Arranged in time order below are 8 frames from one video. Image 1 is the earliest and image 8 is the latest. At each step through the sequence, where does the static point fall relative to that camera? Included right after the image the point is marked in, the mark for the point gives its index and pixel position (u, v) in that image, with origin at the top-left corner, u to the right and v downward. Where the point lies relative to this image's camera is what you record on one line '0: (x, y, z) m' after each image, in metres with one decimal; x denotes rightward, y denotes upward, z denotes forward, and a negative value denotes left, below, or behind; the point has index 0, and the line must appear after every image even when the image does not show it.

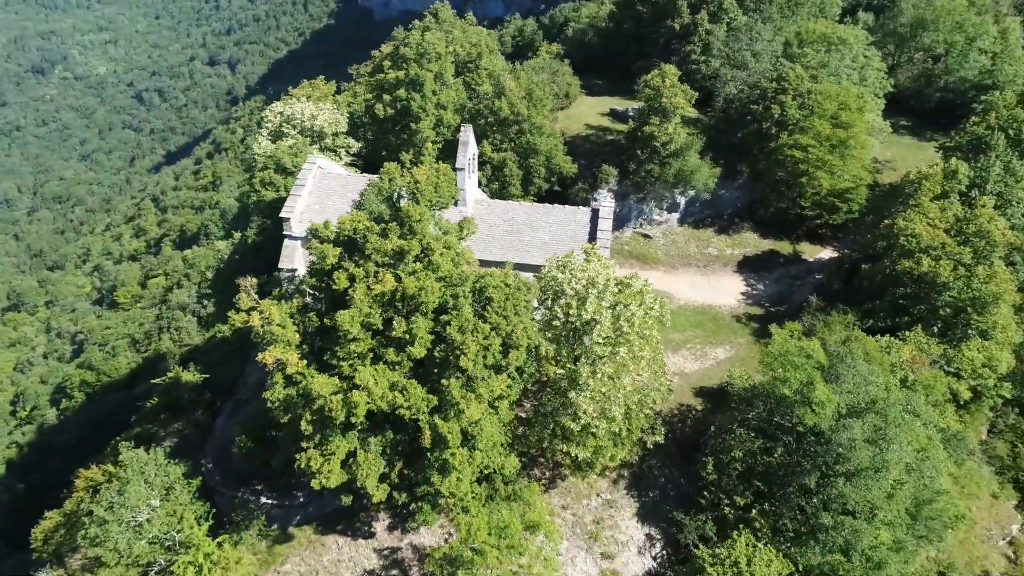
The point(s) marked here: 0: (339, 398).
0: (-4.6, -3.0, +20.0) m
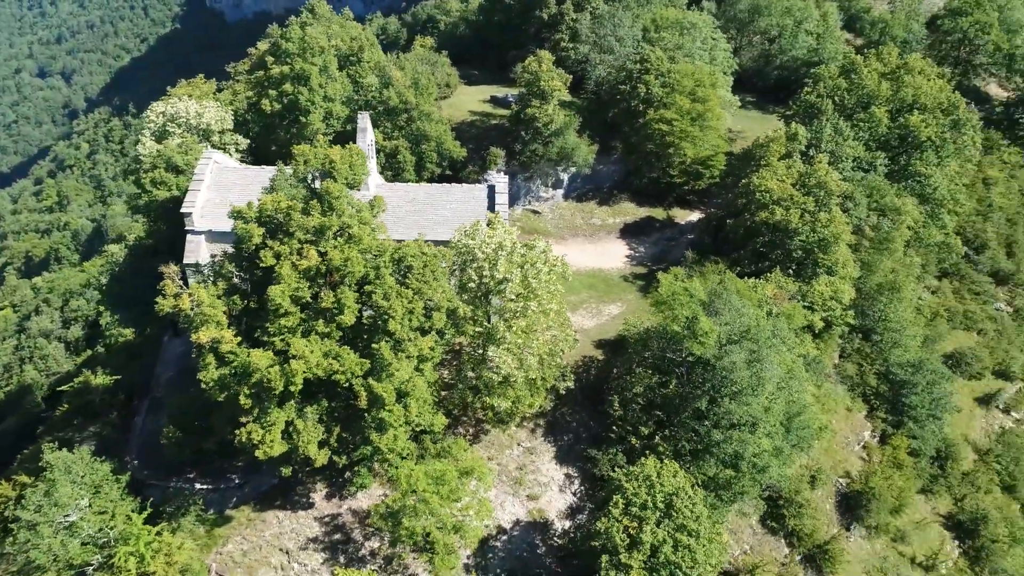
0: (-6.7, -2.4, +21.0) m
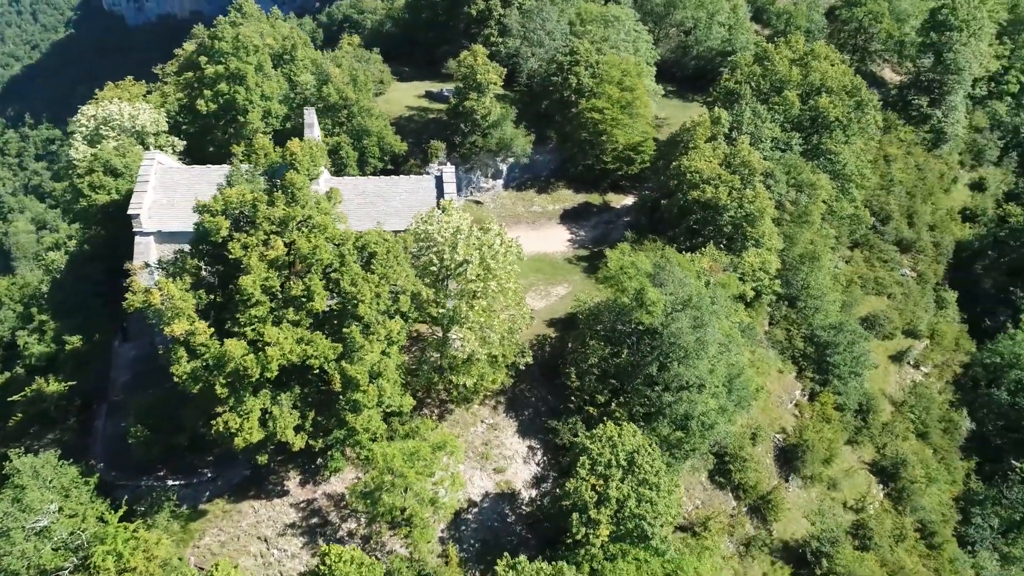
0: (-7.6, -2.1, +21.5) m
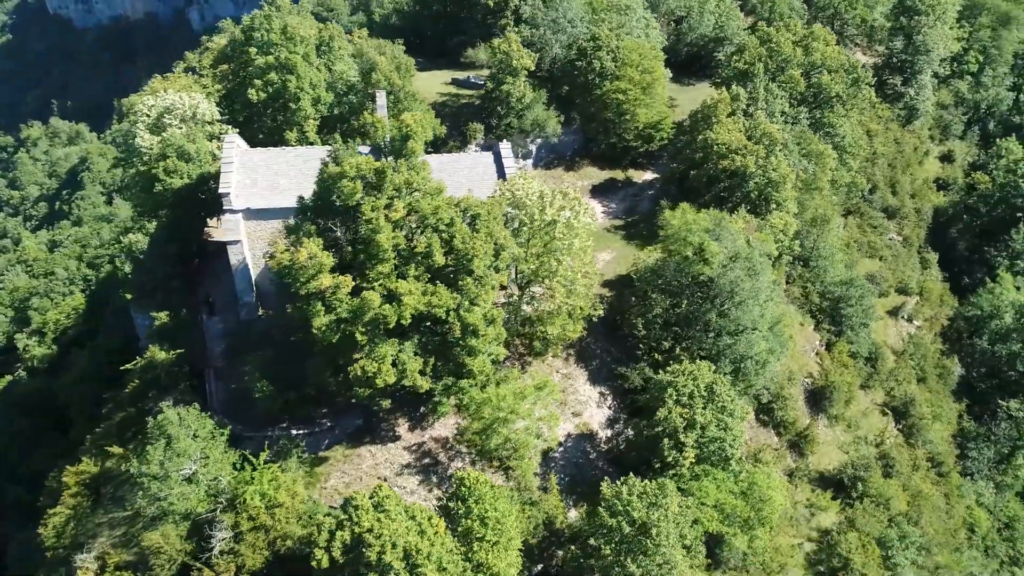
0: (-4.0, -0.6, +24.0) m
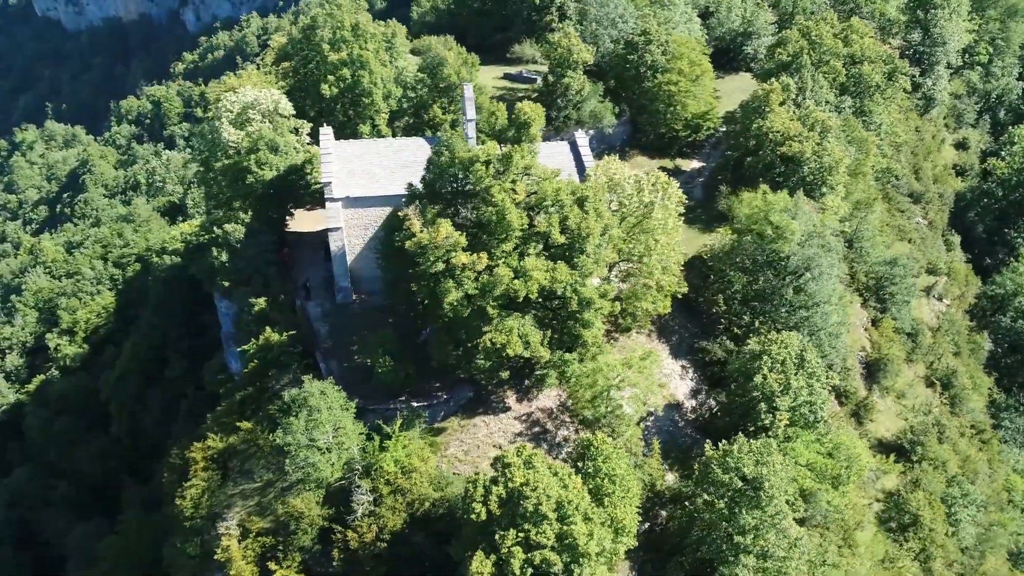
0: (+0.2, +0.2, +25.8) m
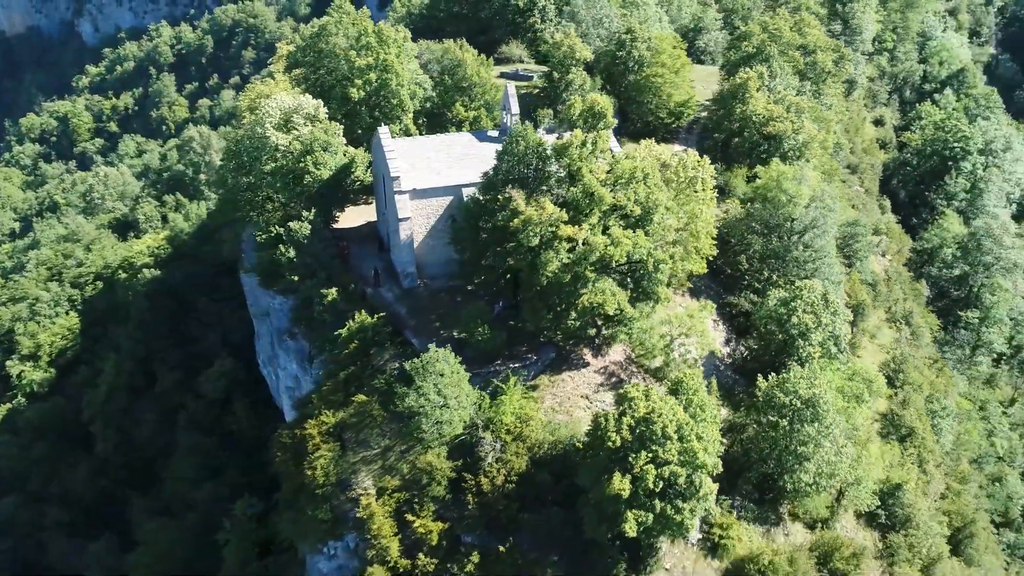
0: (+4.0, +1.6, +30.0) m
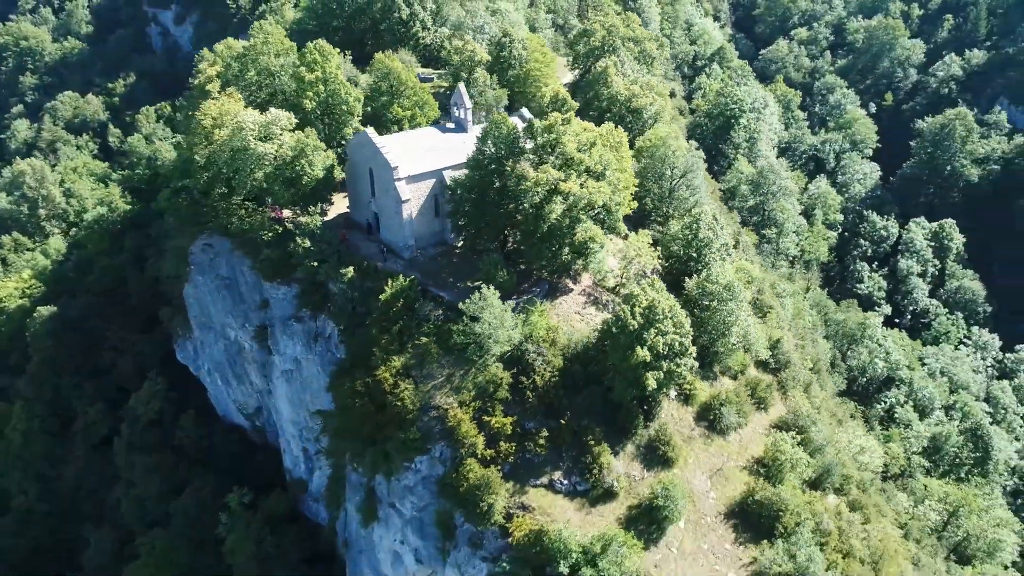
0: (+4.5, +5.2, +41.1) m
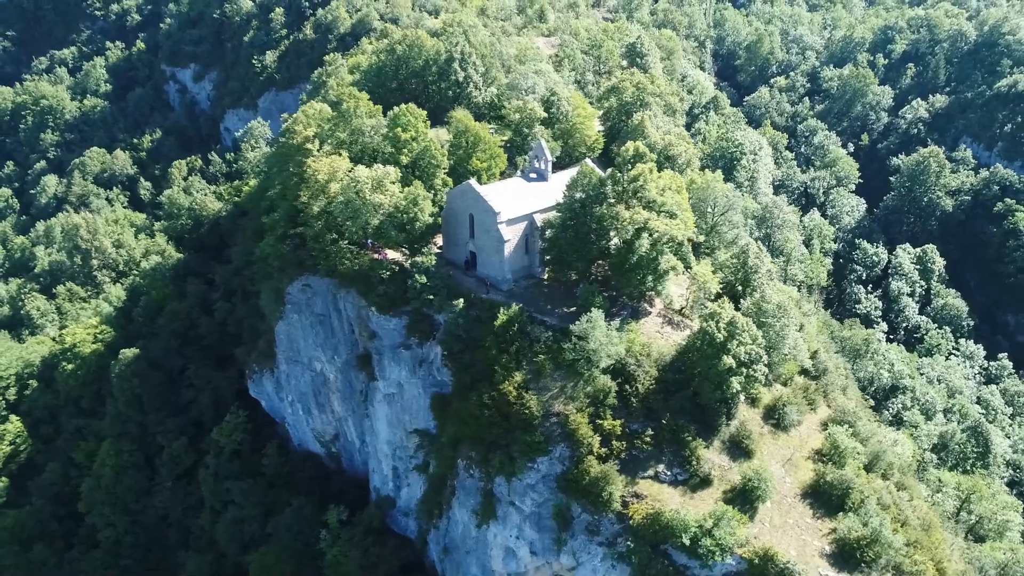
0: (+10.8, +3.8, +49.0) m
